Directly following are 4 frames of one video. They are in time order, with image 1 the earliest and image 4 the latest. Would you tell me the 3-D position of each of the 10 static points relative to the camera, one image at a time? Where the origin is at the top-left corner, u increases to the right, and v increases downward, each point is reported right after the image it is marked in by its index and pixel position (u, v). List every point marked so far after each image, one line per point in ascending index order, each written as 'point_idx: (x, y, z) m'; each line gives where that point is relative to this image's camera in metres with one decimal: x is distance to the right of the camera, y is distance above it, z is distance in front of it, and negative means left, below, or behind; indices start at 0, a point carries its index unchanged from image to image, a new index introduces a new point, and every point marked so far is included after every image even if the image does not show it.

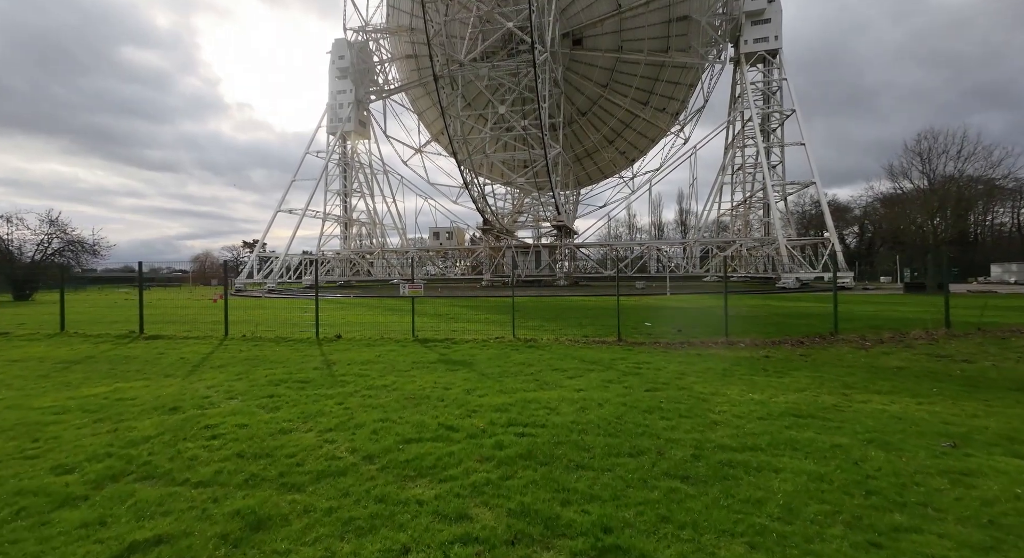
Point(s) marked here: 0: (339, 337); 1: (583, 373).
0: (-4.4, -1.5, +13.0) m
1: (+1.2, -1.5, +8.3) m
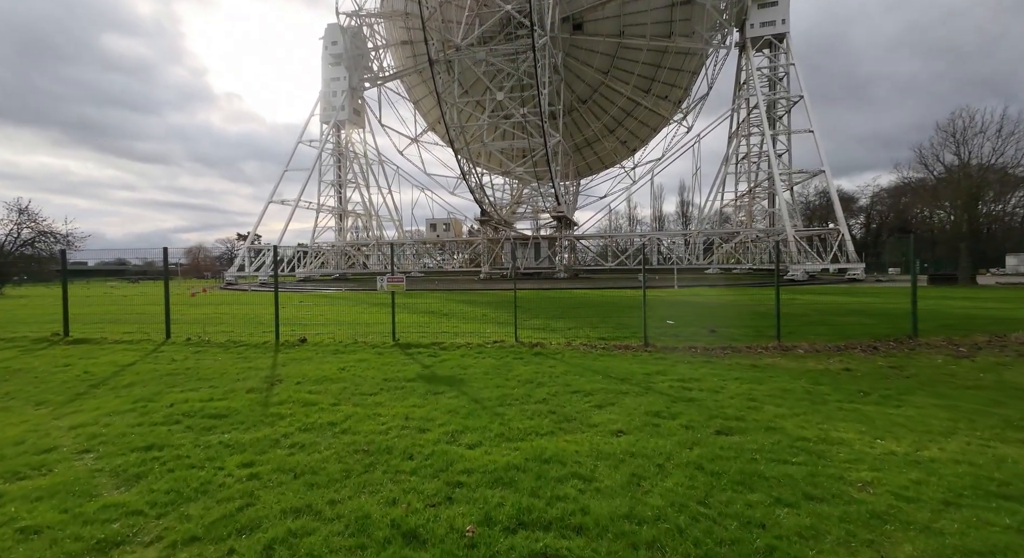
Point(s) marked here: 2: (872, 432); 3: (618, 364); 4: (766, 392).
0: (-4.3, -1.3, +10.7) m
1: (+1.2, -1.4, +6.0) m
2: (+3.3, -1.4, +4.7) m
3: (+1.7, -1.4, +8.2) m
4: (+3.1, -1.4, +6.3) m
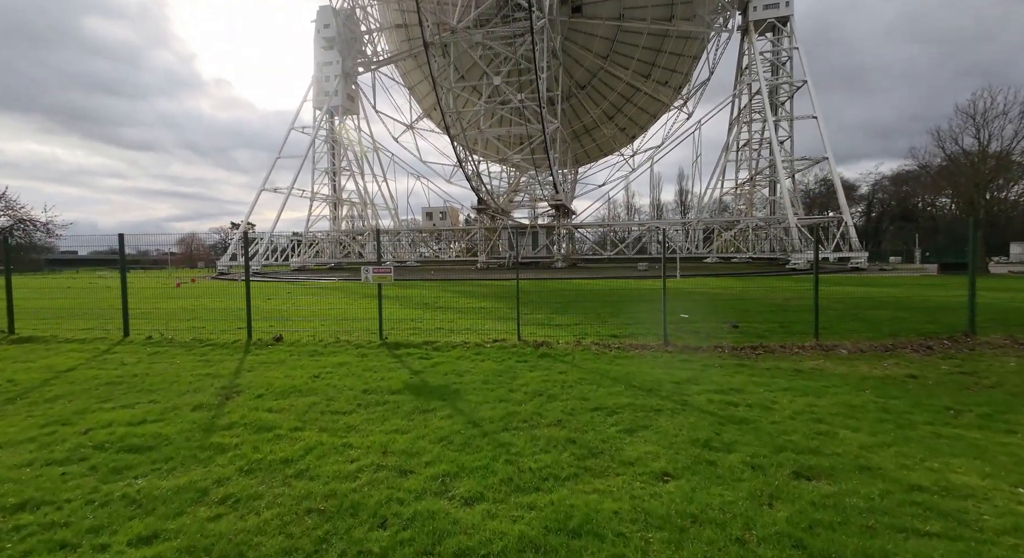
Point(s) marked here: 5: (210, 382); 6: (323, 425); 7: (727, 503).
0: (-4.3, -1.1, +9.4) m
1: (+1.3, -1.3, +4.8) m
2: (+3.4, -1.3, +3.5) m
3: (+1.8, -1.2, +7.0) m
4: (+3.2, -1.3, +5.2) m
5: (-3.8, -1.3, +6.5) m
6: (-1.7, -1.3, +4.8) m
7: (+1.3, -1.4, +3.1) m
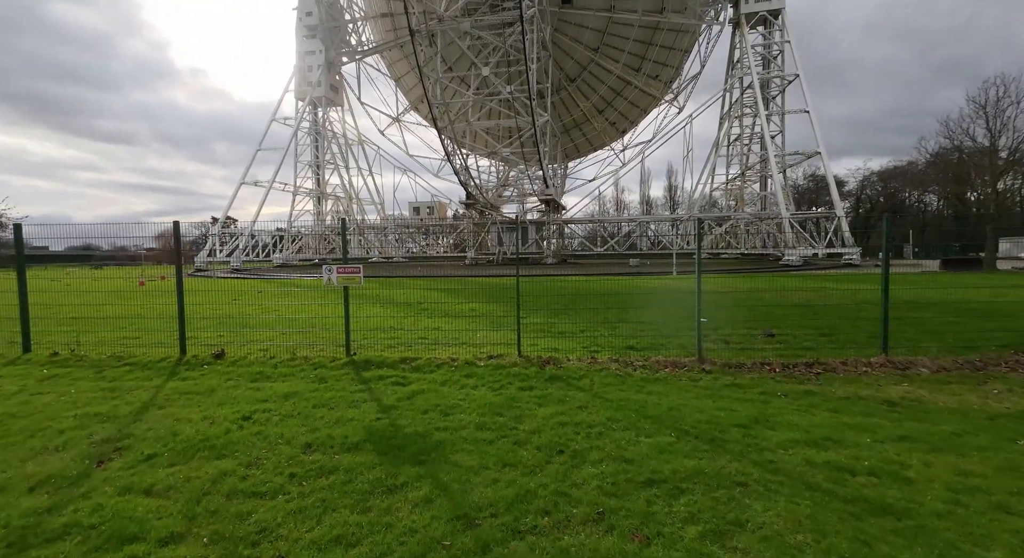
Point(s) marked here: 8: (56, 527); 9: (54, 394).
0: (-4.3, -1.2, +7.6) m
1: (+1.4, -1.4, +3.1) m
2: (+3.5, -1.4, +1.8) m
3: (+1.8, -1.3, +5.3) m
4: (+3.3, -1.3, +3.5) m
5: (-3.8, -1.4, +4.7) m
6: (-1.7, -1.4, +3.0) m
7: (+1.4, -1.4, +1.4) m
8: (-2.6, -1.4, +3.0) m
9: (-5.4, -1.3, +6.1) m
